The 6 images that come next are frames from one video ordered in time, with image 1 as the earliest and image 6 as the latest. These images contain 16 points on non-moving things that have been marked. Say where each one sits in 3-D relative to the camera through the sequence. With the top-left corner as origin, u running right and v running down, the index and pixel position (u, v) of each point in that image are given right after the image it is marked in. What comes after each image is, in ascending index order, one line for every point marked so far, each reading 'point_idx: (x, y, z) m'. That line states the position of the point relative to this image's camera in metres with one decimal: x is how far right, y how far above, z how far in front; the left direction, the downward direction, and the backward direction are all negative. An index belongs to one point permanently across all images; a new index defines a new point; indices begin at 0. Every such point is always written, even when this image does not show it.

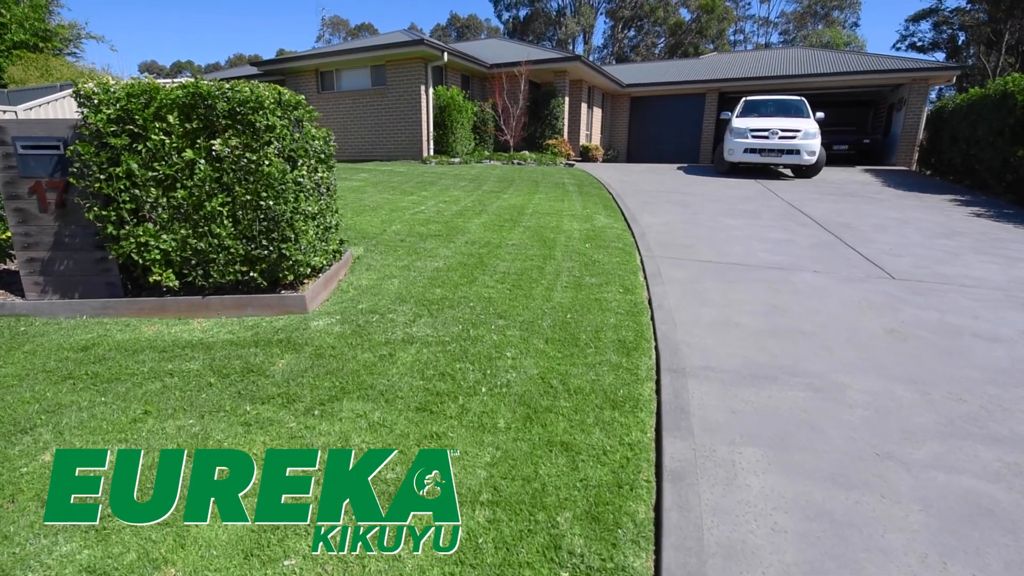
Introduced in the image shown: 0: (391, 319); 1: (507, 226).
0: (-0.9, -0.2, +3.2) m
1: (-0.1, +0.8, +6.1) m
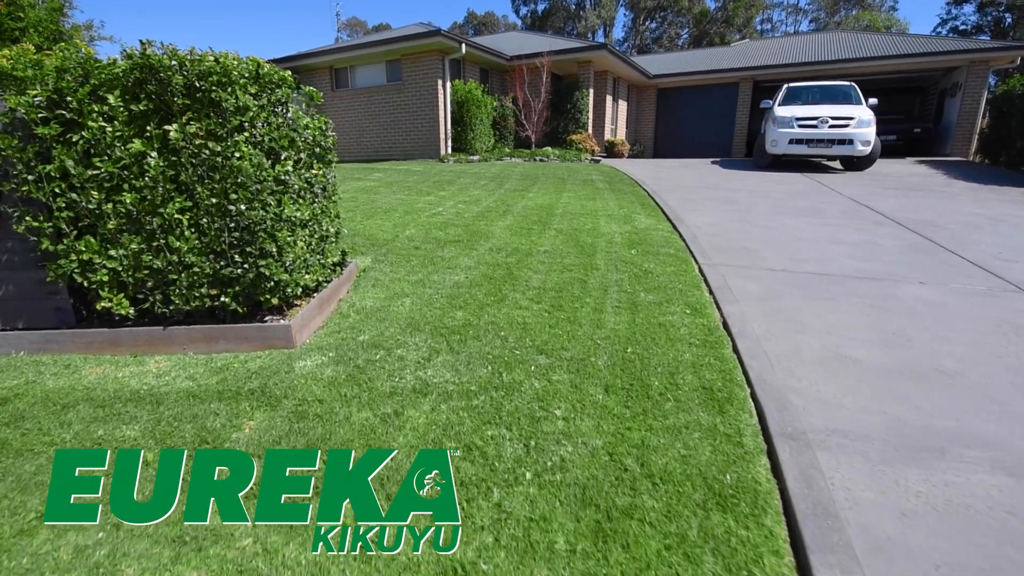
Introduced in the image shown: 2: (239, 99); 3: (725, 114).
0: (-0.6, -0.4, +2.4) m
1: (+0.3, +0.7, +5.3) m
2: (-1.4, +1.0, +2.4) m
3: (+7.8, +6.4, +17.1) m
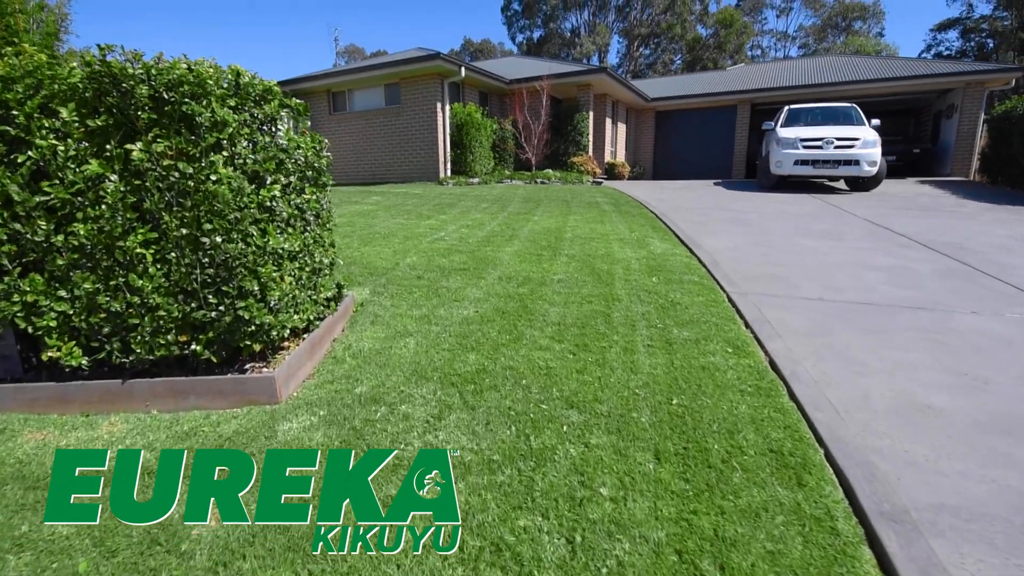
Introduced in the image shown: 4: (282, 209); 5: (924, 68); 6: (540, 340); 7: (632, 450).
0: (-0.5, -0.6, +2.0) m
1: (+0.4, +0.3, +4.9) m
2: (-1.3, +0.8, +2.1) m
3: (+7.8, +5.6, +17.1) m
4: (-1.2, +0.4, +2.3) m
5: (+12.8, +6.9, +14.6) m
6: (+0.2, -0.3, +2.9) m
7: (+0.5, -0.7, +1.9) m
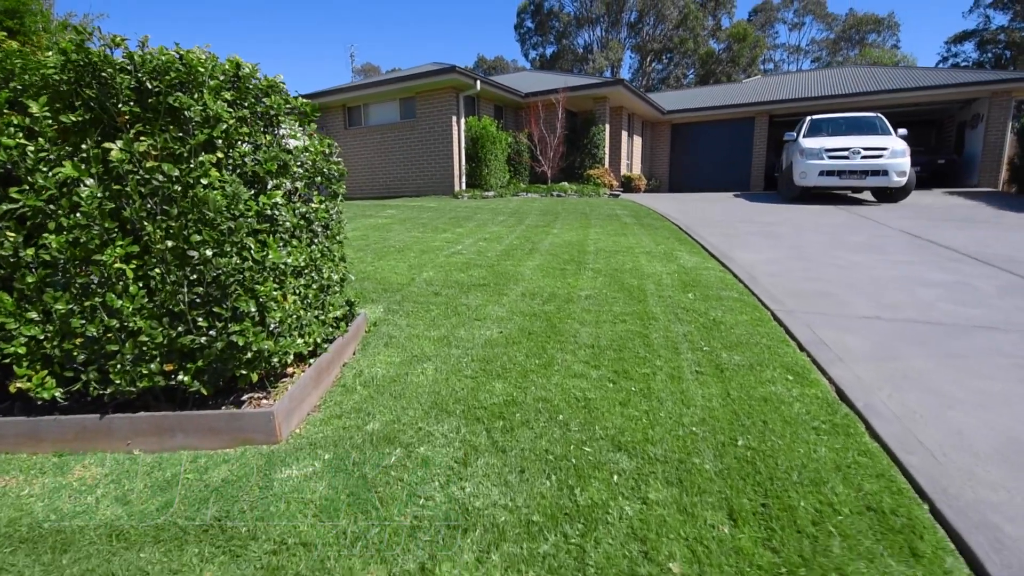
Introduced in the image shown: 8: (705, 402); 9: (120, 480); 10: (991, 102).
0: (-0.4, -0.7, +1.7) m
1: (+0.6, +0.2, +4.6) m
2: (-1.2, +0.7, +1.8) m
3: (+8.3, +5.1, +16.7) m
4: (-1.0, +0.3, +2.1) m
5: (+13.3, +6.4, +14.2) m
6: (+0.3, -0.4, +2.6) m
7: (+0.6, -0.7, +1.5) m
8: (+0.9, -0.5, +2.2) m
9: (-1.4, -0.7, +1.7) m
10: (+14.0, +5.5, +13.6) m
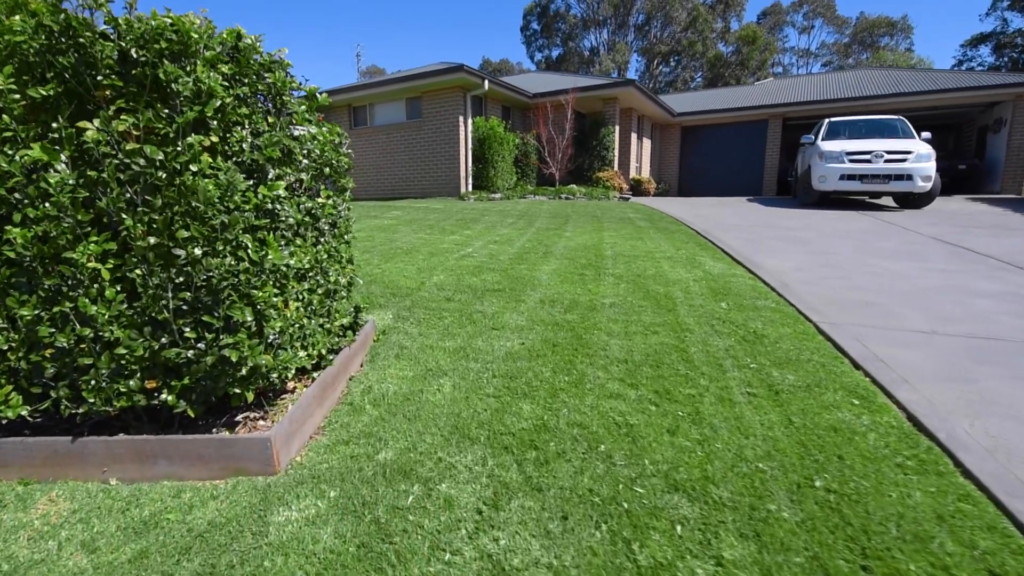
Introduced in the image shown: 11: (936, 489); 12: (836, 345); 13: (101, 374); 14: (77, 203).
0: (-0.2, -0.7, +1.4) m
1: (+0.7, +0.1, +4.4) m
2: (-1.0, +0.7, +1.5) m
3: (+8.6, +4.8, +16.4) m
4: (-0.9, +0.3, +1.8) m
5: (+13.6, +6.1, +13.8) m
6: (+0.5, -0.5, +2.3) m
7: (+0.7, -0.8, +1.3) m
8: (+1.0, -0.6, +1.9) m
9: (-1.3, -0.7, +1.5) m
10: (+14.3, +5.2, +13.2) m
11: (+1.5, -0.7, +1.6) m
12: (+2.0, -0.4, +2.9) m
13: (-1.4, -0.3, +1.5) m
14: (-1.3, +0.3, +1.4) m
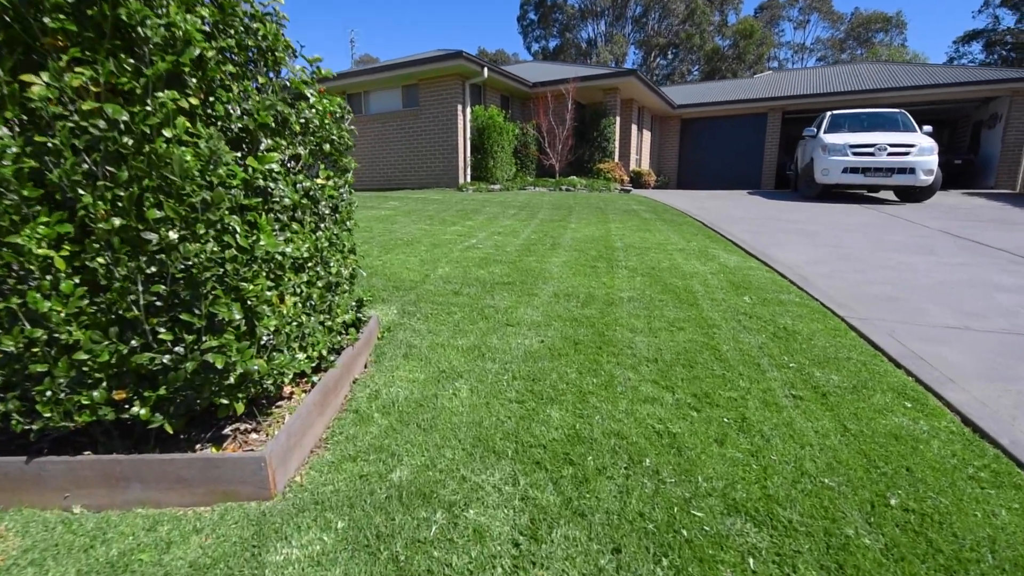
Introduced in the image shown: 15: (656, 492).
0: (-0.1, -0.7, +1.2) m
1: (+0.8, +0.2, +4.1) m
2: (-0.9, +0.7, +1.3) m
3: (+8.4, +5.0, +16.3) m
4: (-0.8, +0.3, +1.6) m
5: (+13.5, +6.3, +13.8) m
6: (+0.6, -0.4, +2.1) m
7: (+0.9, -0.7, +1.1) m
8: (+1.1, -0.6, +1.7) m
9: (-1.2, -0.7, +1.2) m
10: (+14.2, +5.4, +13.2) m
11: (+1.6, -0.7, +1.4) m
12: (+2.1, -0.3, +2.7) m
13: (-1.2, -0.3, +1.3) m
14: (-1.2, +0.3, +1.2) m
15: (+0.4, -0.6, +1.4) m
